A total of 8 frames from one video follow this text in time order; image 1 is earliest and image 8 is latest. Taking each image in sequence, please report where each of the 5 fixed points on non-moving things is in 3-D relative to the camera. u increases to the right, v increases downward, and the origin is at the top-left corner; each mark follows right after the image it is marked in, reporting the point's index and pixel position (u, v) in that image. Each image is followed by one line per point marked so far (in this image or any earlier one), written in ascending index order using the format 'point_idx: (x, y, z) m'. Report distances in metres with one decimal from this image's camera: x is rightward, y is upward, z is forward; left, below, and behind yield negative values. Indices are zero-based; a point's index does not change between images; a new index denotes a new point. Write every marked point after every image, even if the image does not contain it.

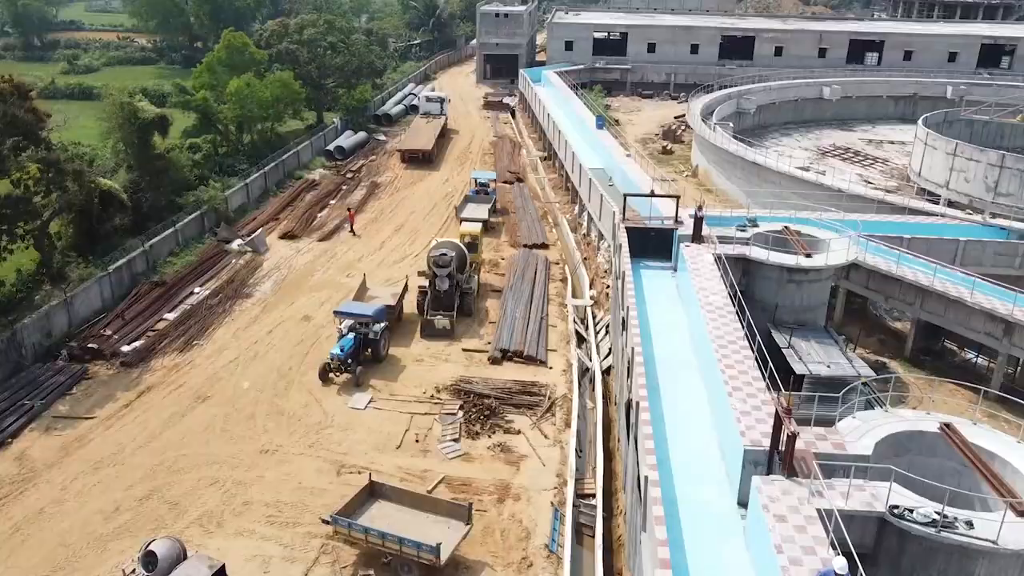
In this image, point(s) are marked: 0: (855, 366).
0: (+7.4, -1.7, +17.8) m
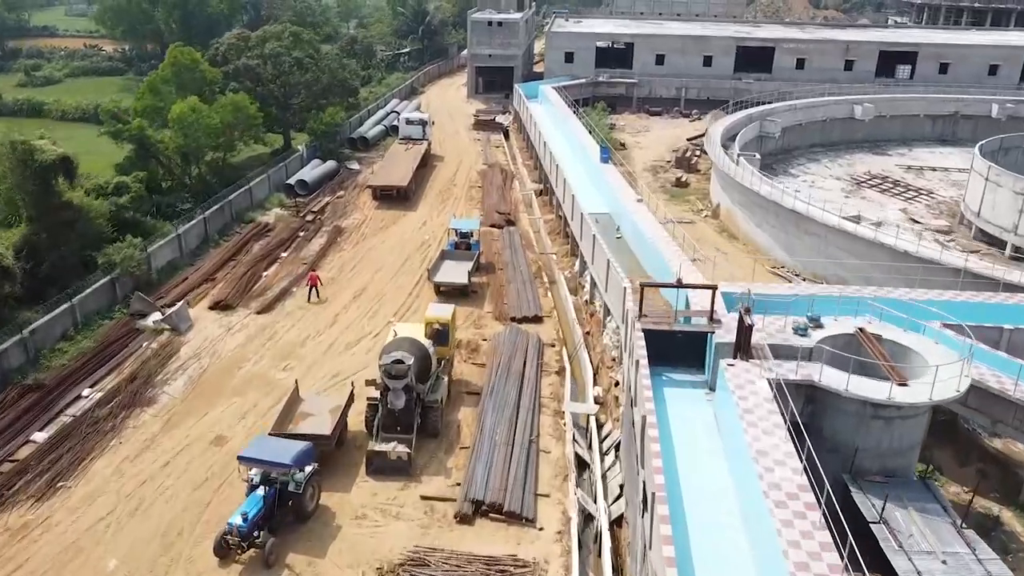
0: (+6.9, -4.0, +12.2) m
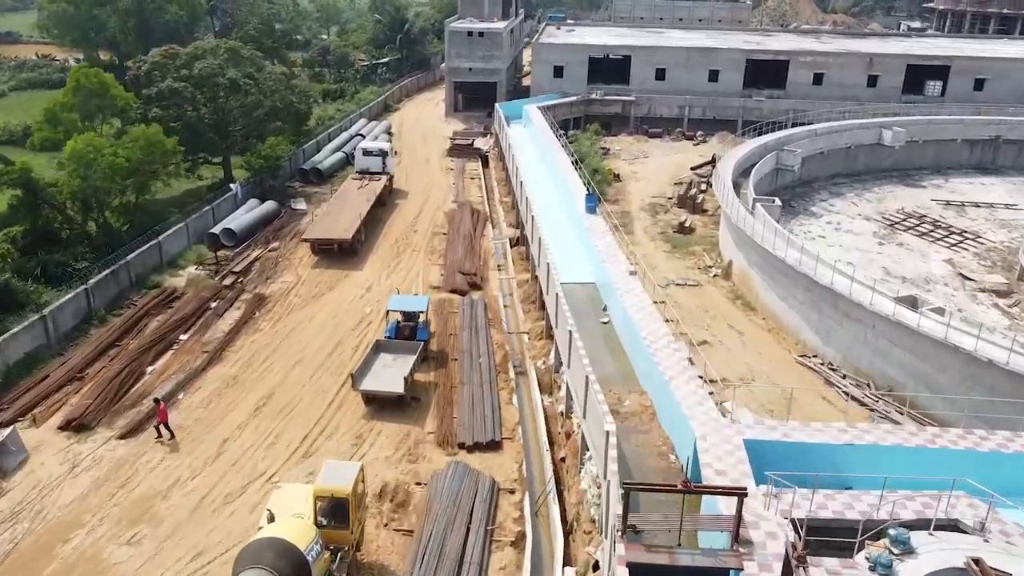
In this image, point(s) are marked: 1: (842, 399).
0: (+5.8, -6.5, +6.3) m
1: (+7.8, -2.6, +19.6) m
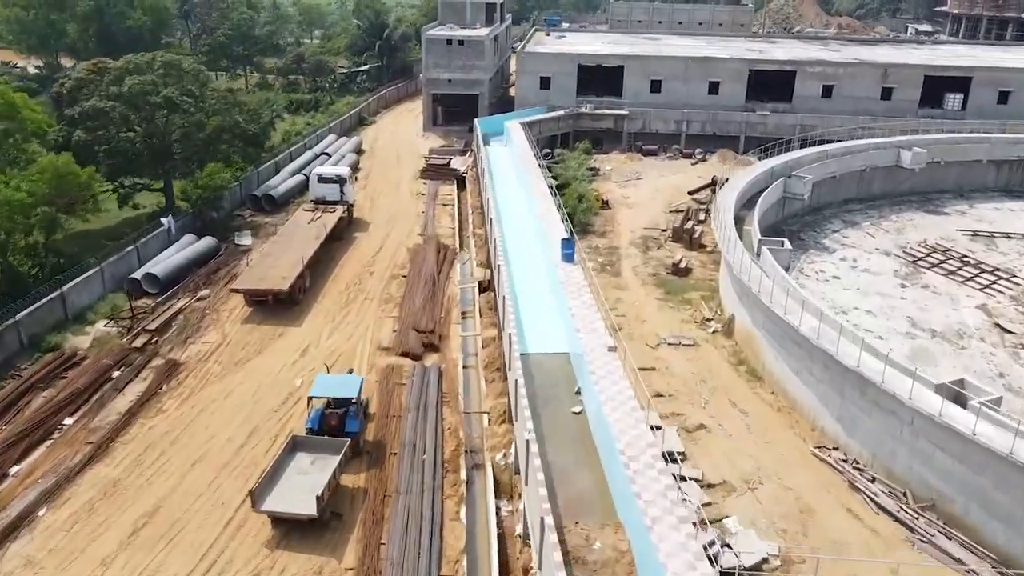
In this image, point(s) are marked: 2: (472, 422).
0: (+4.8, -8.1, +2.4) m
1: (+6.8, -4.3, +15.6) m
2: (-0.9, -3.1, +18.7) m
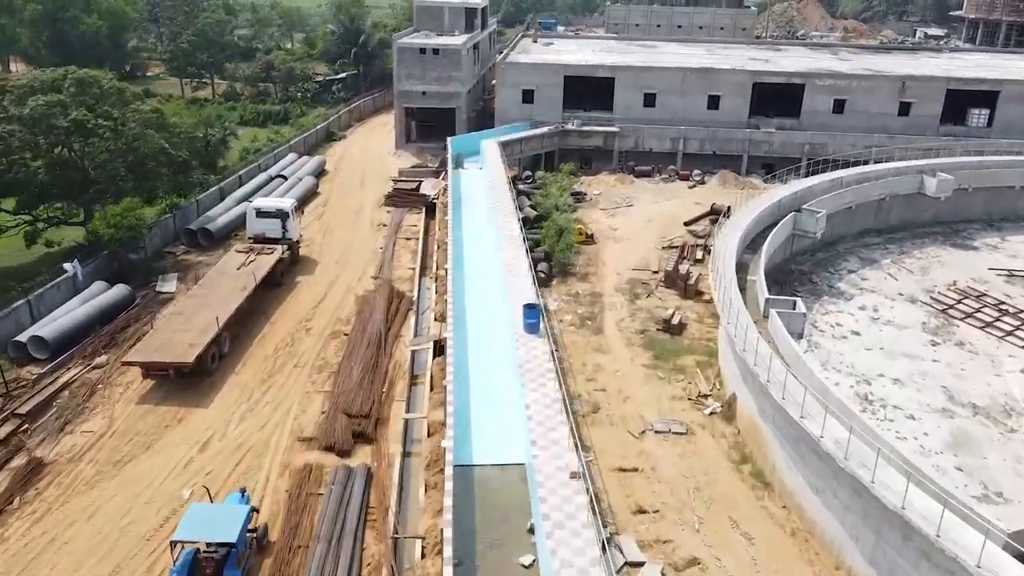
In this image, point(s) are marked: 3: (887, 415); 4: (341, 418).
0: (+3.7, -9.7, -1.7) m
1: (+5.7, -5.9, +11.5) m
2: (-2.0, -4.7, +14.6) m
3: (+9.0, -3.1, +19.9) m
4: (-3.8, -2.8, +18.4) m
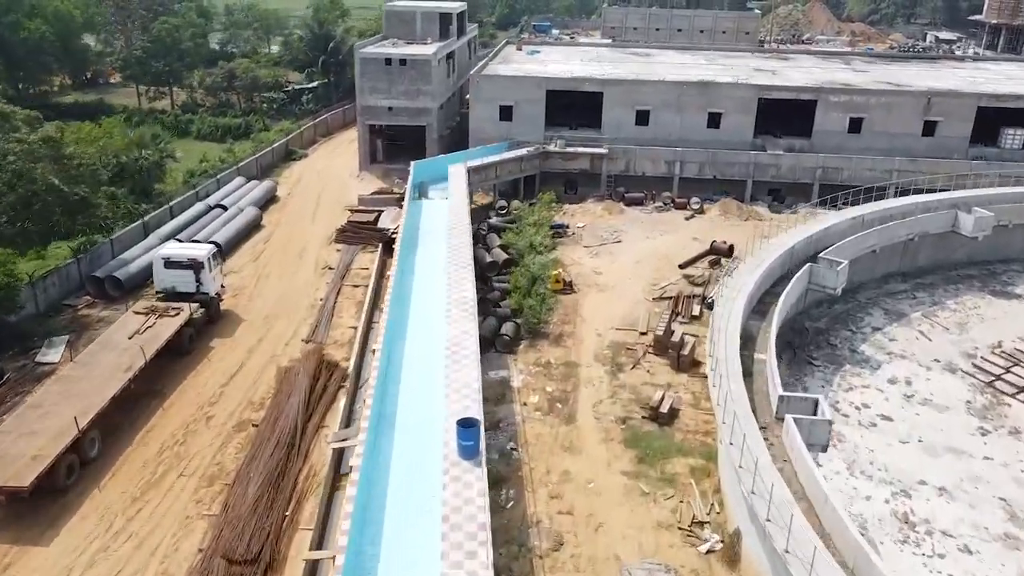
0: (+2.5, -11.5, -6.1) m
1: (+4.6, -7.7, +7.1) m
2: (-3.1, -6.5, +10.1) m
3: (+7.9, -4.9, +15.4) m
4: (-4.9, -4.6, +14.0) m
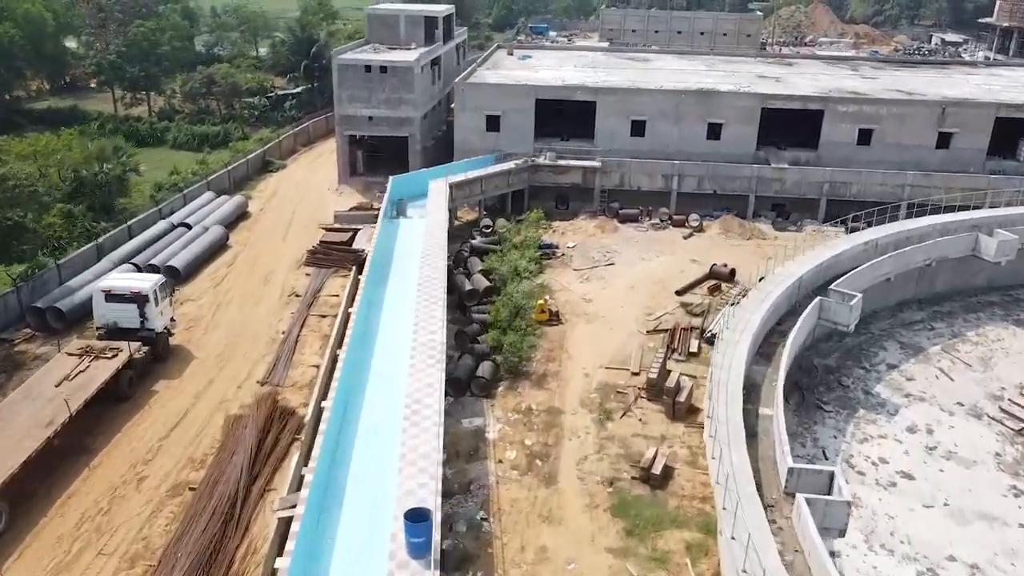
0: (+1.9, -12.4, -8.3) m
1: (+4.0, -8.6, +4.9) m
2: (-3.7, -7.4, +8.0) m
3: (+7.3, -5.7, +13.2) m
4: (-5.5, -5.5, +11.8) m
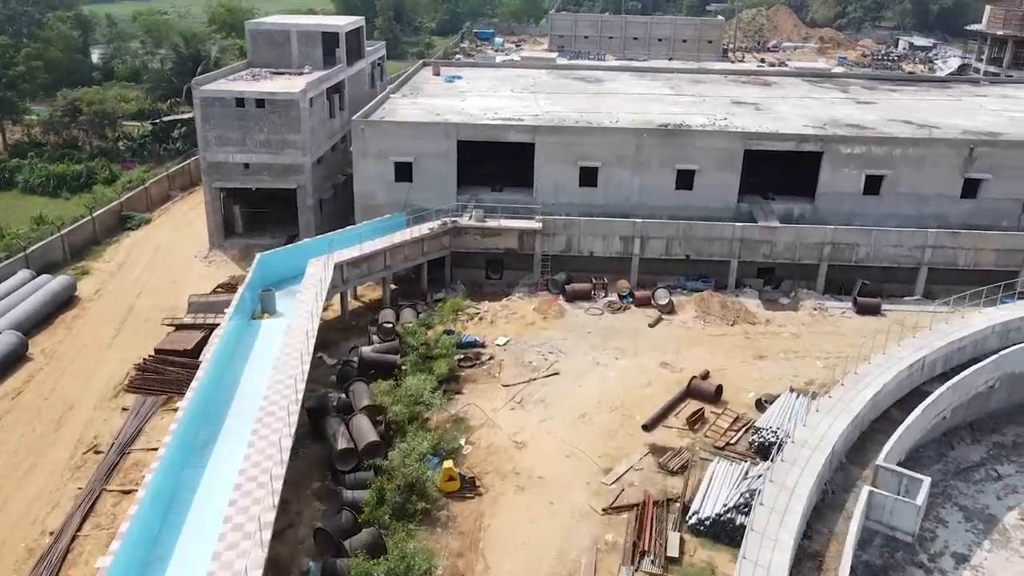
0: (+1.6, -15.4, -15.7) m
1: (+3.0, -11.6, -2.5) m
2: (-4.8, -10.5, +0.3) m
3: (+5.9, -8.7, +6.0) m
4: (-6.9, -8.7, +4.0) m
